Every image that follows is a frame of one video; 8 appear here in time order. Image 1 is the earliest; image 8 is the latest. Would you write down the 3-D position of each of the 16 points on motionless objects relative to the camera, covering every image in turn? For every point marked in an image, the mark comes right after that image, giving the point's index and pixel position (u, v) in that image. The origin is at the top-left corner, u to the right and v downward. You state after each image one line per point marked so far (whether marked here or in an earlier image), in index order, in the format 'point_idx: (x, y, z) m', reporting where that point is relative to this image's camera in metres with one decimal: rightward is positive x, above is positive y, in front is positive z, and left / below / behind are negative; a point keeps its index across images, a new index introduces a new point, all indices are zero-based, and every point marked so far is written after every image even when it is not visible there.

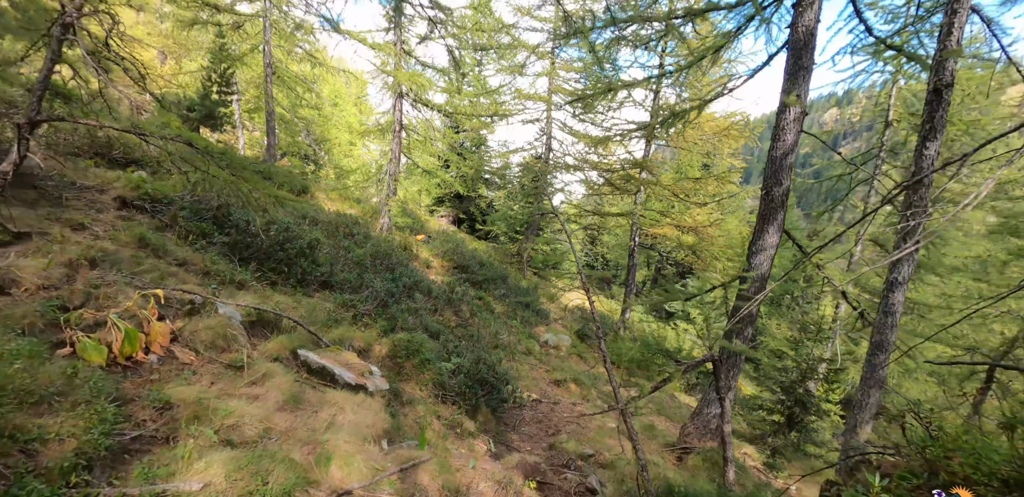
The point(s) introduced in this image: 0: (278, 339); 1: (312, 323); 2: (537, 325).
0: (-2.6, -1.0, +5.2) m
1: (-2.6, -1.0, +6.1) m
2: (+0.8, -2.4, +15.3) m
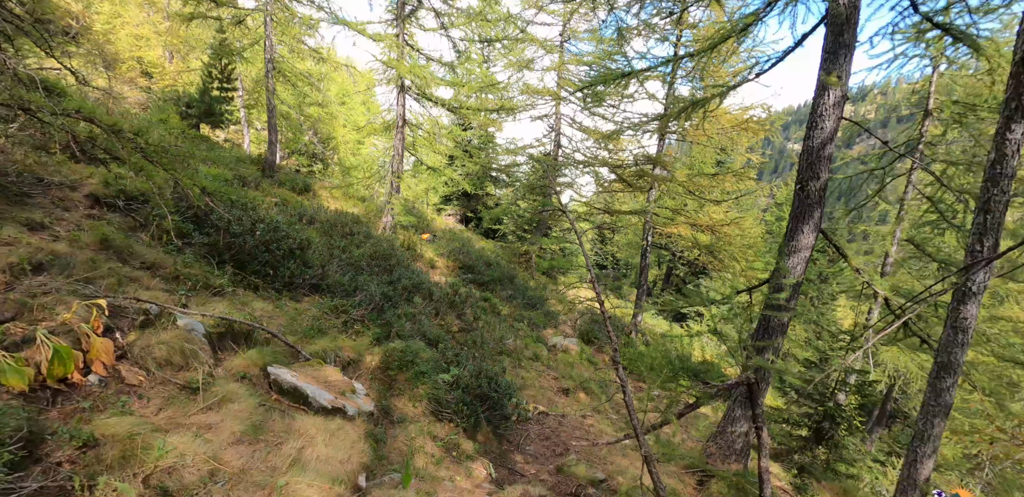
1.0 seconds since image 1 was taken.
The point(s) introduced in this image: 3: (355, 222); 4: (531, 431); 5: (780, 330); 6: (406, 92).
0: (-2.6, -1.0, +4.6) m
1: (-2.5, -1.0, +5.5) m
2: (+1.0, -2.4, +14.7) m
3: (-4.4, +0.7, +13.8) m
4: (+0.3, -2.5, +6.6) m
5: (+3.2, -1.0, +5.8) m
6: (-3.3, +4.8, +15.1) m
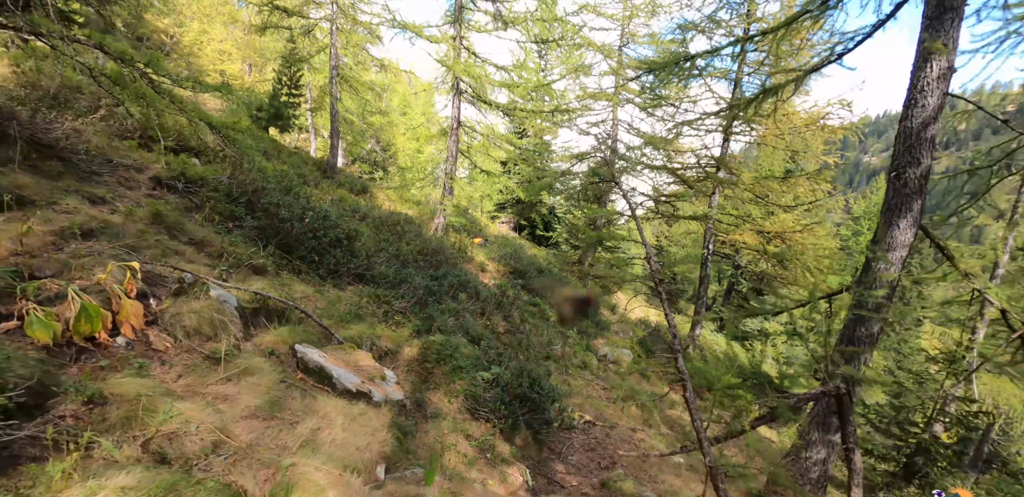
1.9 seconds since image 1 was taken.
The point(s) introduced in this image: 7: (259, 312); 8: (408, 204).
0: (-2.2, -0.8, +4.5) m
1: (-2.1, -0.8, +5.4) m
2: (+2.4, -2.6, +14.0) m
3: (-3.0, +0.7, +13.8) m
4: (+0.8, -2.4, +6.1) m
5: (+3.6, -0.9, +5.0) m
6: (-1.6, +4.8, +15.1) m
7: (-2.5, -0.6, +4.8) m
8: (-3.9, +1.7, +18.6) m
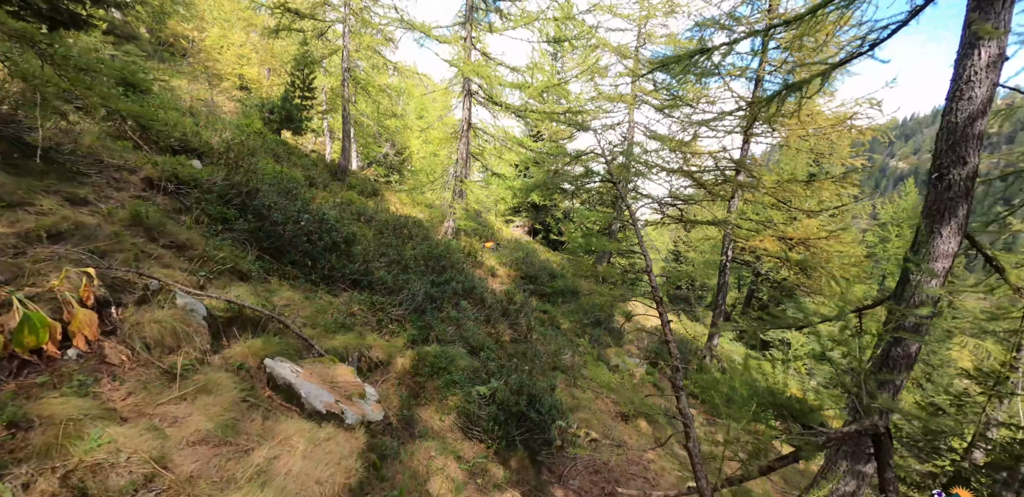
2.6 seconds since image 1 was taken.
0: (-2.3, -0.8, +4.2) m
1: (-2.1, -0.8, +5.1) m
2: (+2.7, -2.7, +13.6) m
3: (-2.7, +0.6, +13.6) m
4: (+0.8, -2.5, +5.7) m
5: (+3.6, -1.0, +4.5) m
6: (-1.2, +4.6, +14.9) m
7: (-2.6, -0.7, +4.5) m
8: (-3.5, +1.6, +18.4) m
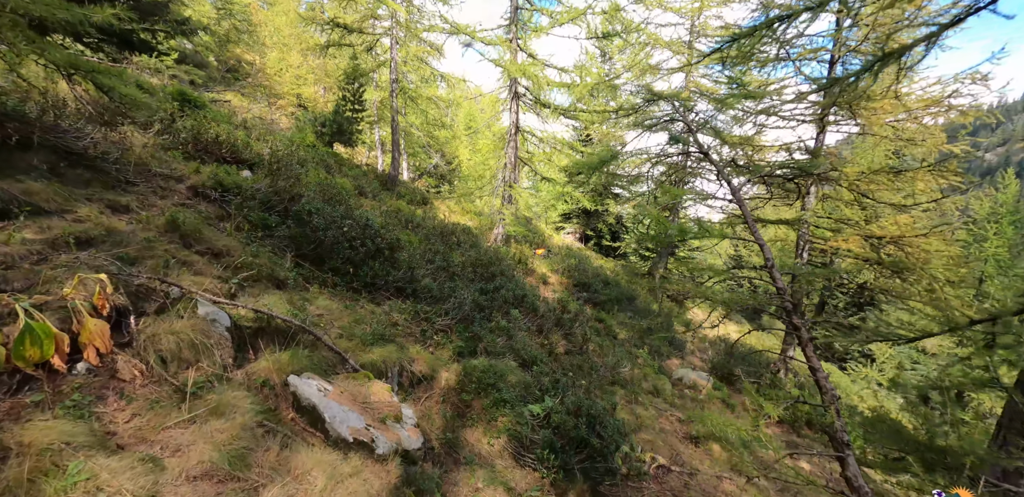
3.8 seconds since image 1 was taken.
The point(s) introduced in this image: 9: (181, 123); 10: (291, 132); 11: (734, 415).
0: (-1.9, -0.8, +3.8) m
1: (-1.6, -0.9, +4.7) m
2: (+4.1, -2.8, +12.6) m
3: (-1.3, +0.4, +13.2) m
4: (+1.4, -2.5, +5.0) m
5: (+4.0, -1.0, +3.5) m
6: (+0.2, +4.4, +14.4) m
7: (-2.1, -0.7, +4.1) m
8: (-1.6, +1.3, +18.1) m
9: (-5.4, +2.1, +8.0) m
10: (-7.6, +4.0, +16.9) m
11: (+4.8, -3.6, +10.5) m
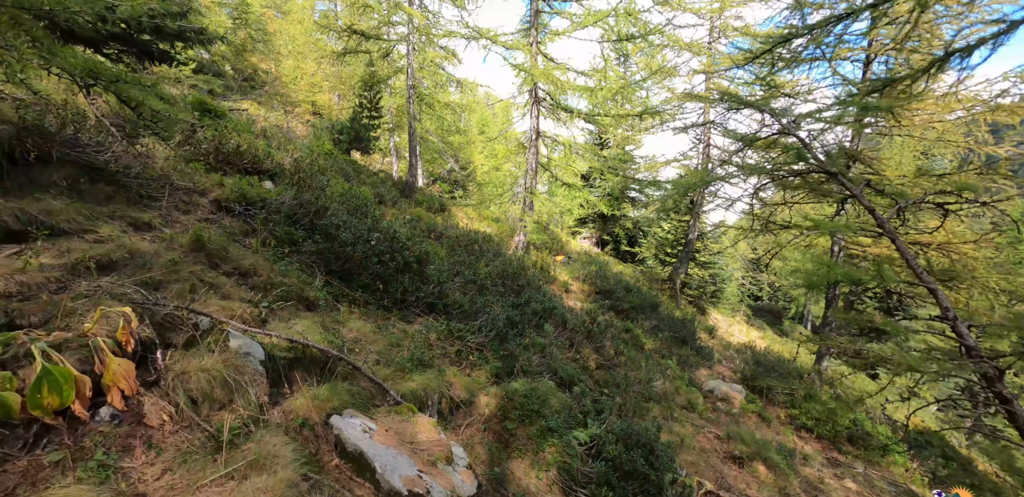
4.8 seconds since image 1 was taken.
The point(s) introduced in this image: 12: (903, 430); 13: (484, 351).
0: (-1.5, -1.0, +3.5) m
1: (-1.1, -1.0, +4.4) m
2: (+4.7, -3.0, +12.1) m
3: (-0.7, +0.2, +12.9) m
4: (+1.8, -2.6, +4.6) m
5: (+4.4, -1.1, +3.1) m
6: (+0.8, +4.2, +14.1) m
7: (-1.7, -0.9, +3.8) m
8: (-0.9, +1.0, +17.8) m
9: (-5.0, +1.8, +7.8) m
10: (-7.0, +3.7, +16.7) m
11: (+5.3, -3.7, +10.0) m
12: (+8.8, -4.1, +11.0) m
13: (-0.3, -1.2, +5.8) m
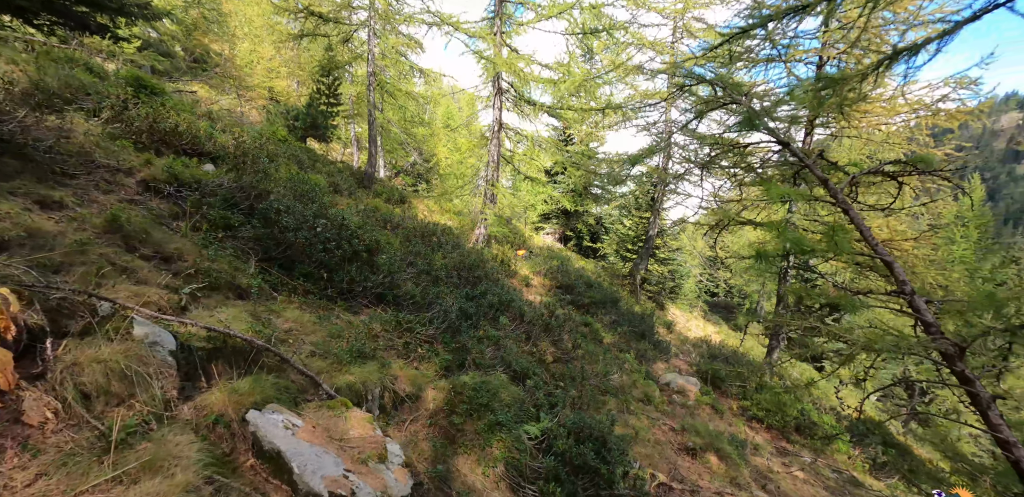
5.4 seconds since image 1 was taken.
0: (-1.8, -0.9, +3.2) m
1: (-1.6, -0.9, +4.1) m
2: (+3.6, -2.9, +12.3) m
3: (-1.7, +0.4, +12.6) m
4: (+1.3, -2.5, +4.6) m
5: (+4.1, -1.0, +3.2) m
6: (-0.2, +4.4, +13.9) m
7: (-2.1, -0.8, +3.5) m
8: (-2.3, +1.3, +17.5) m
9: (-5.6, +2.1, +7.2) m
10: (-8.2, +4.0, +16.0) m
11: (+4.4, -3.6, +10.2) m
12: (+7.9, -4.0, +11.4) m
13: (-0.9, -1.1, +5.6) m
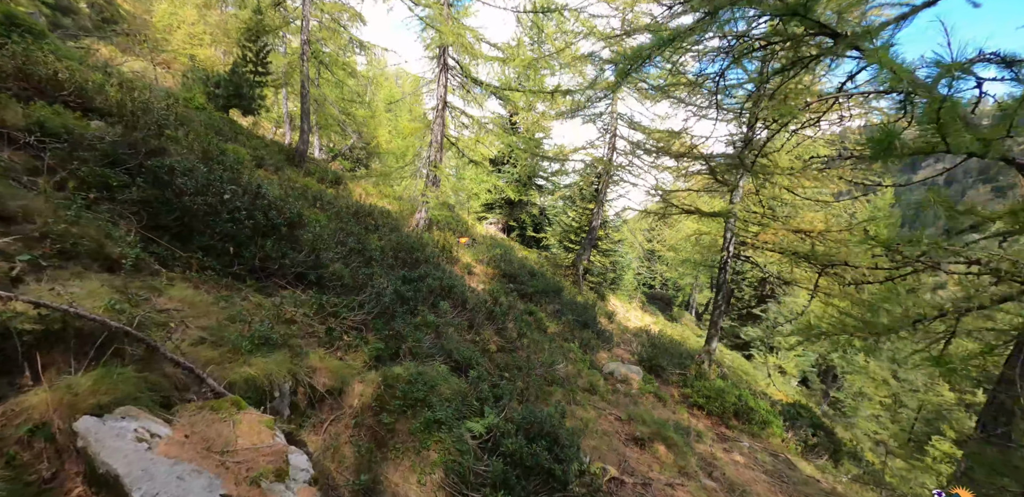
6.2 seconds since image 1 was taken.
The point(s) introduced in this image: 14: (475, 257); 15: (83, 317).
0: (-2.1, -0.6, +2.4) m
1: (-2.0, -0.6, +3.3) m
2: (+2.2, -2.6, +12.1) m
3: (-3.1, +0.8, +11.7) m
4: (+0.8, -2.3, +4.1) m
5: (+3.7, -0.9, +3.1) m
6: (-1.7, +4.8, +13.1) m
7: (-2.5, -0.5, +2.7) m
8: (-4.2, +1.8, +16.5) m
9: (-6.3, +2.4, +5.9) m
10: (-9.9, +4.6, +14.2) m
11: (+3.2, -3.4, +10.1) m
12: (+6.5, -3.8, +11.8) m
13: (-1.5, -0.8, +4.9) m
14: (-1.1, -0.2, +14.1) m
15: (-2.0, -0.4, +2.5) m
